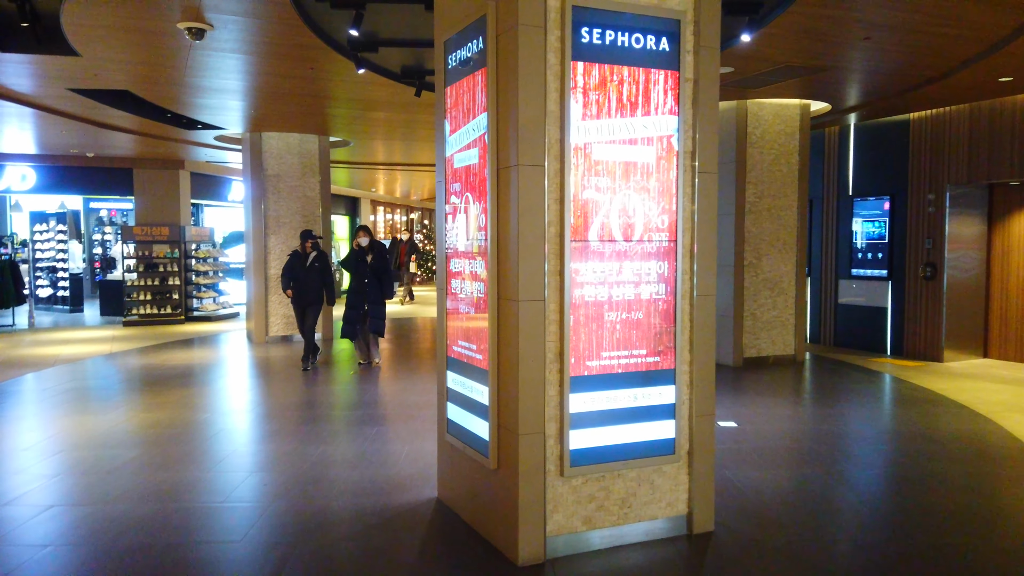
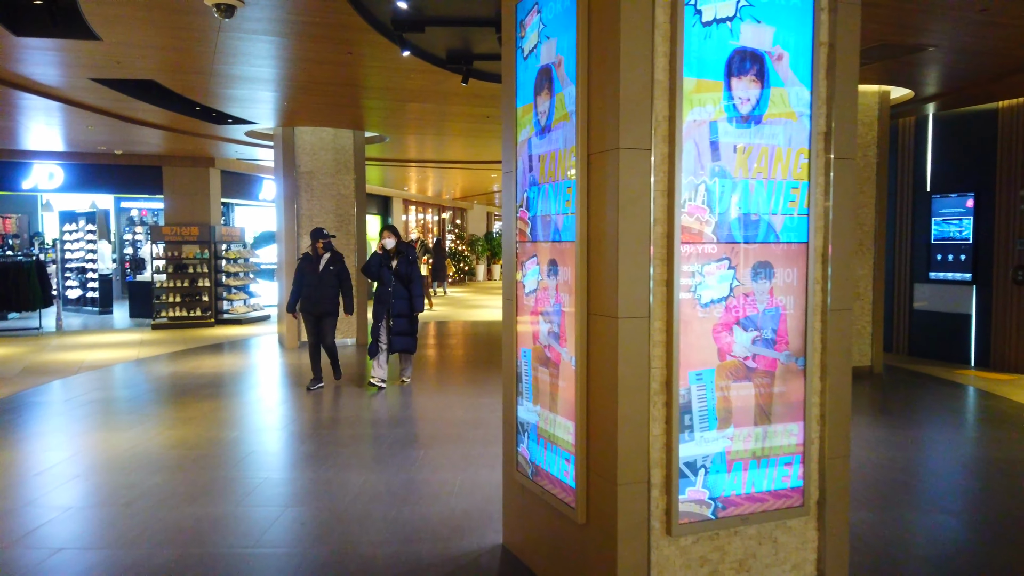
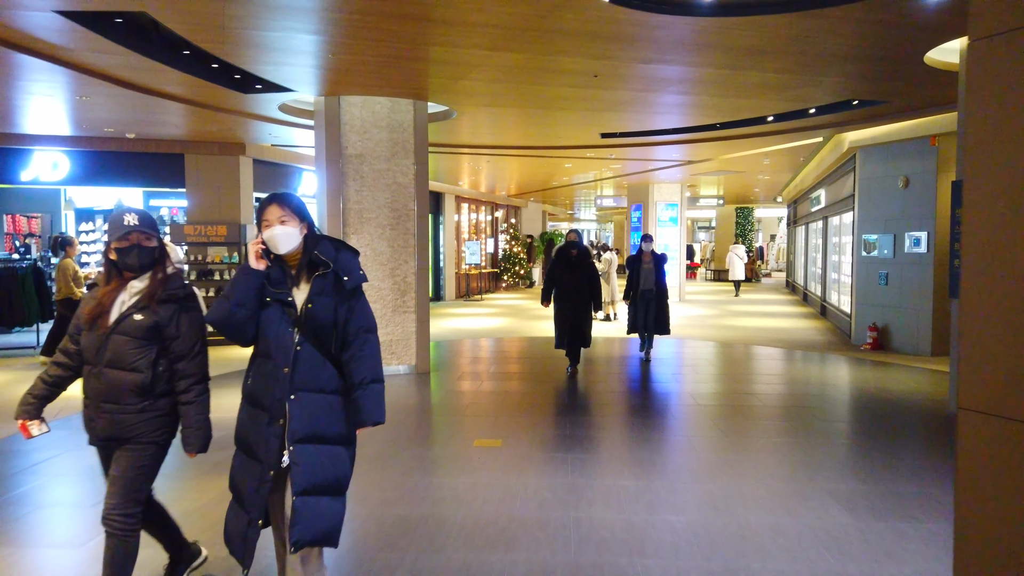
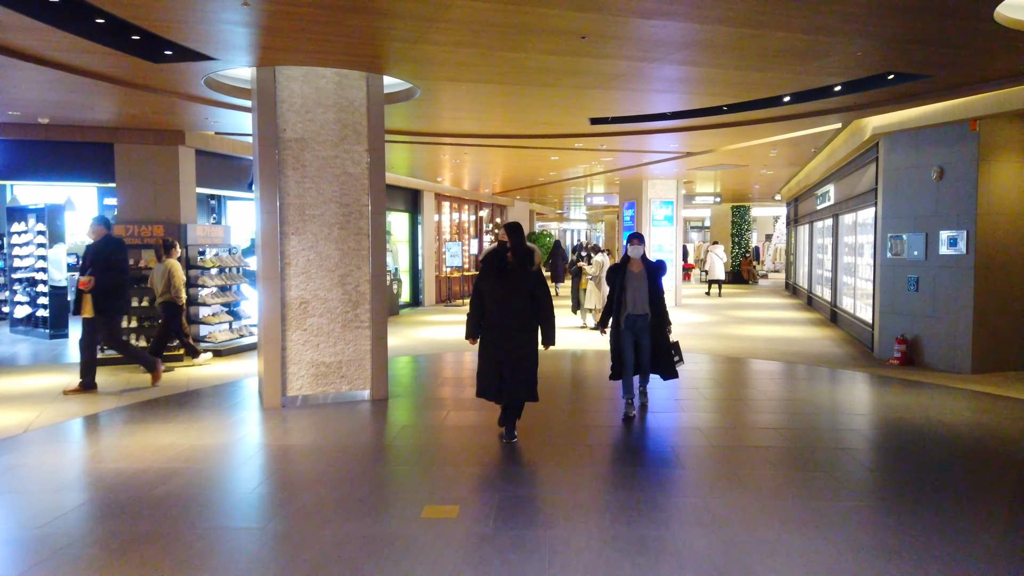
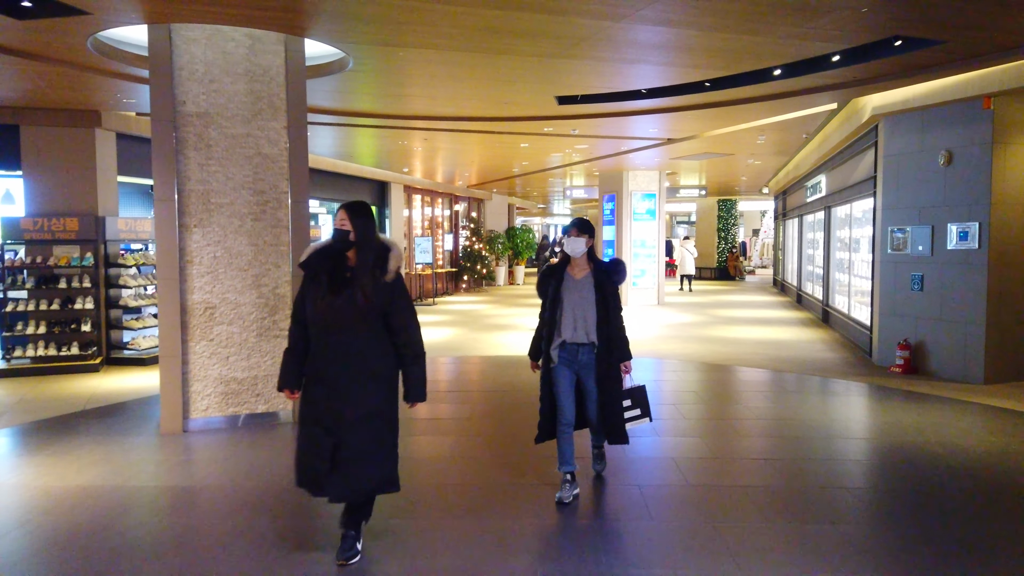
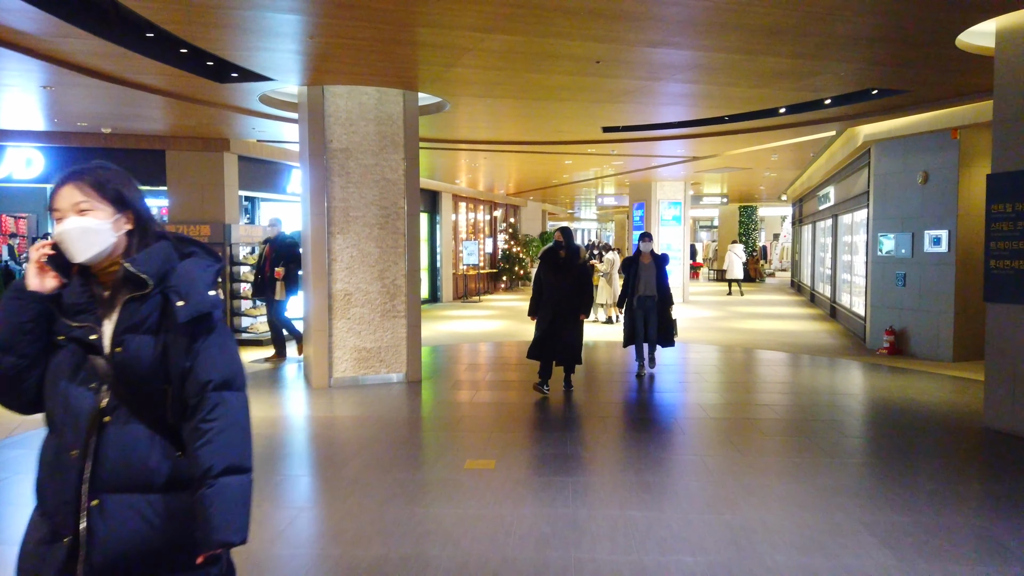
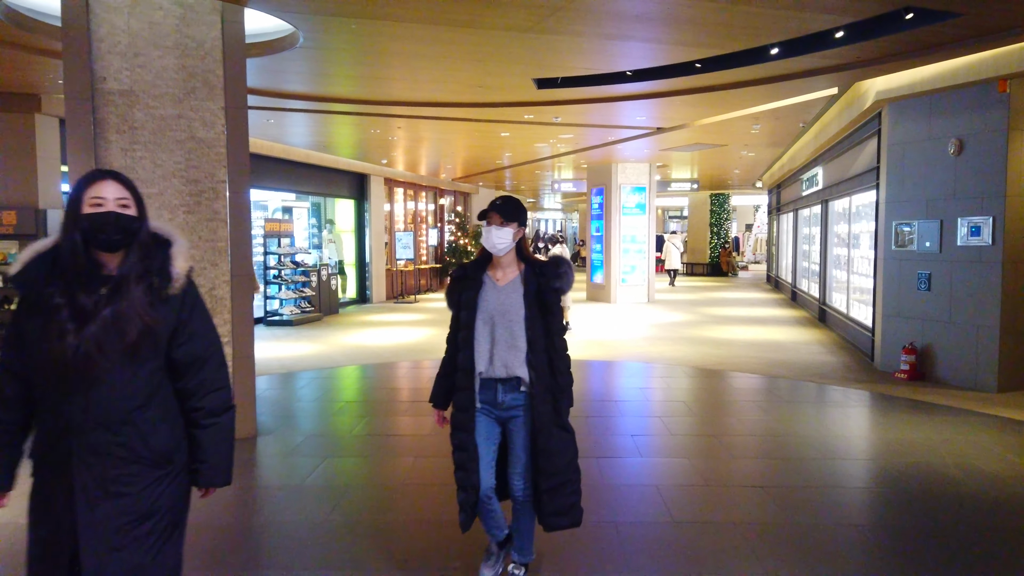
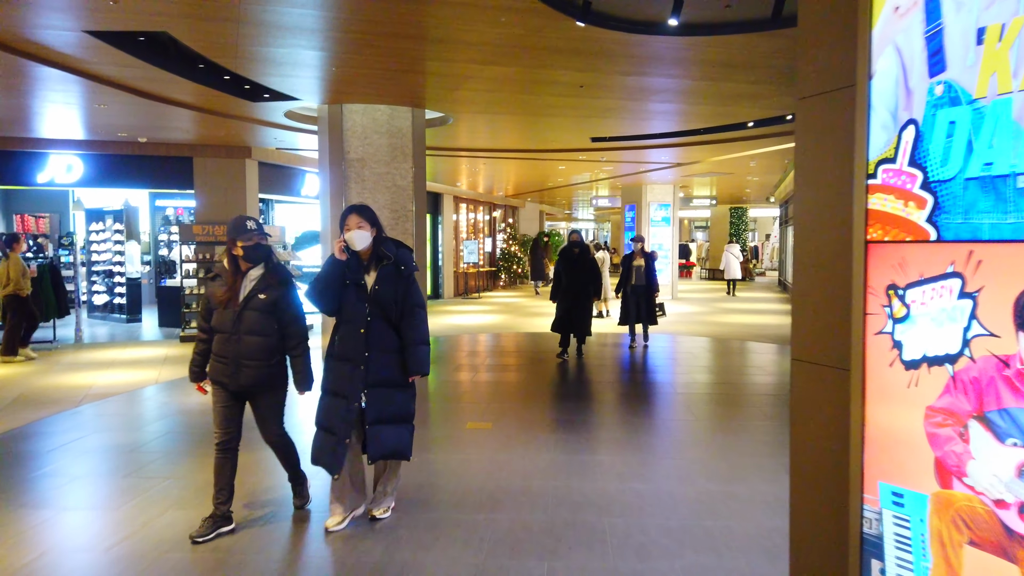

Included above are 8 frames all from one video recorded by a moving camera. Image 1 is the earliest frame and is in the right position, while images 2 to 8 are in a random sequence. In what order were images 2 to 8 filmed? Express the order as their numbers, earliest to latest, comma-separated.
2, 8, 3, 6, 4, 5, 7
